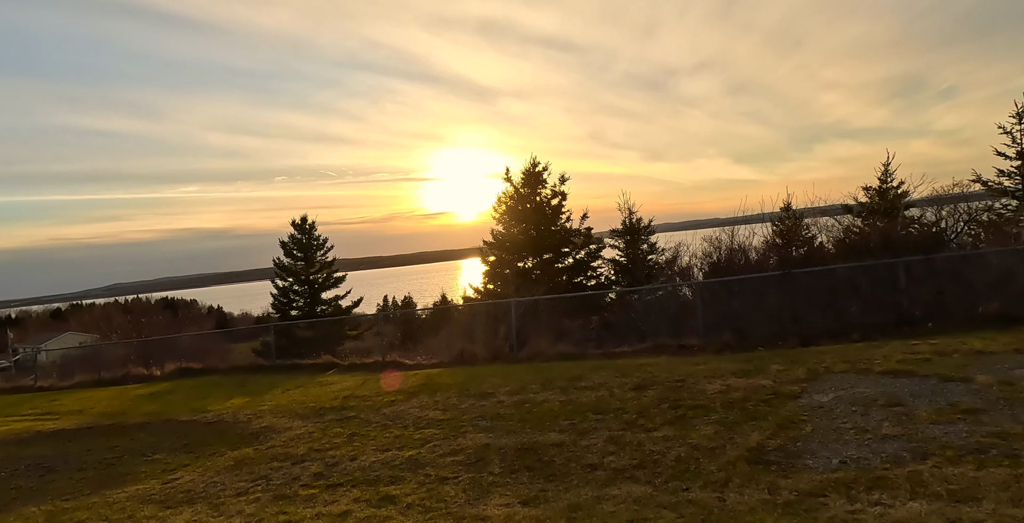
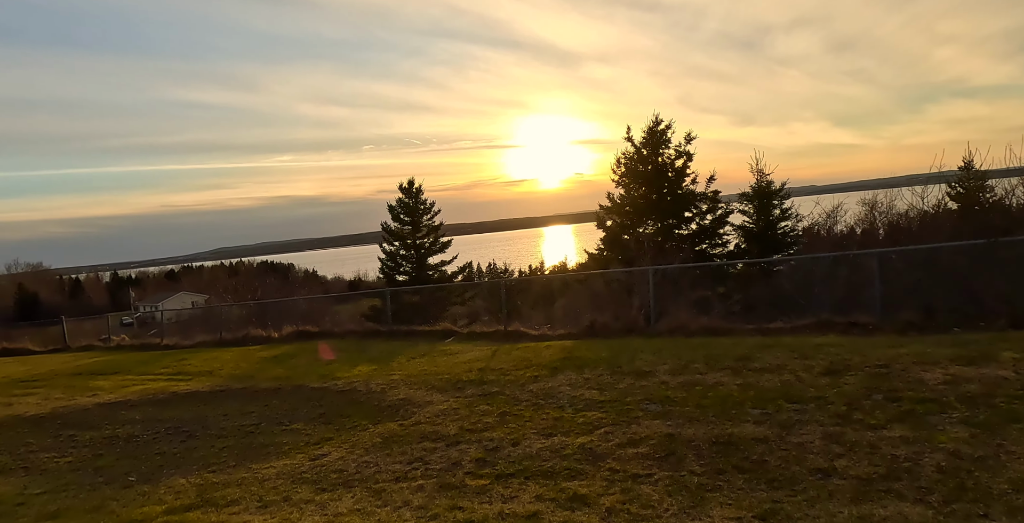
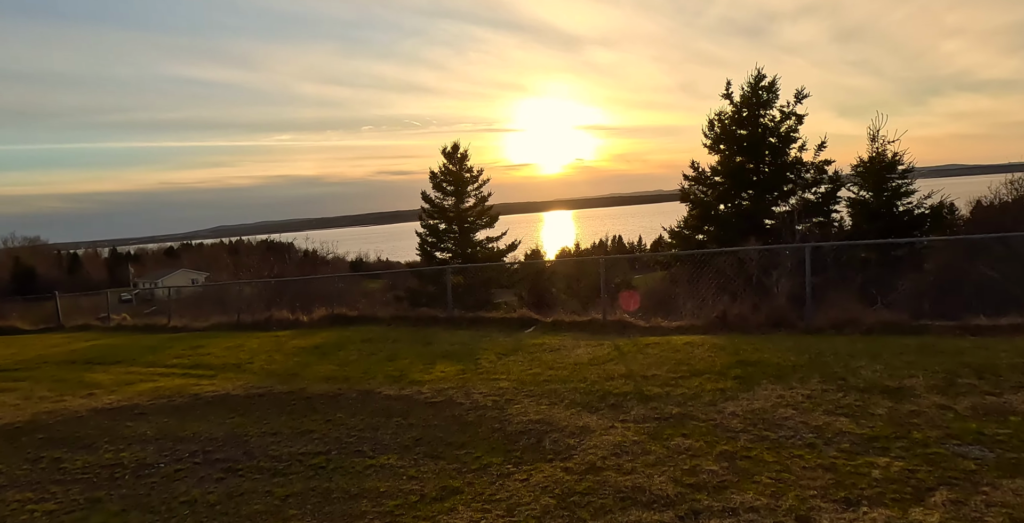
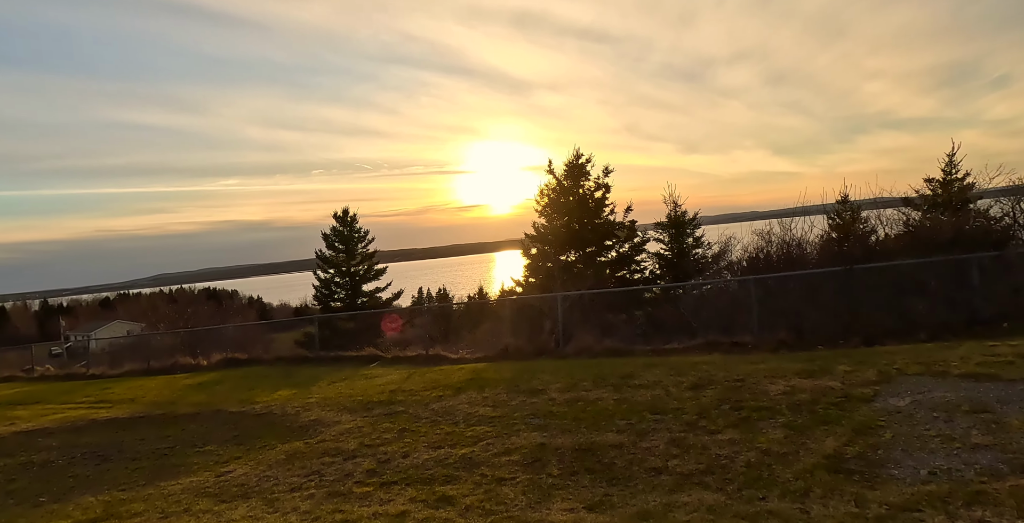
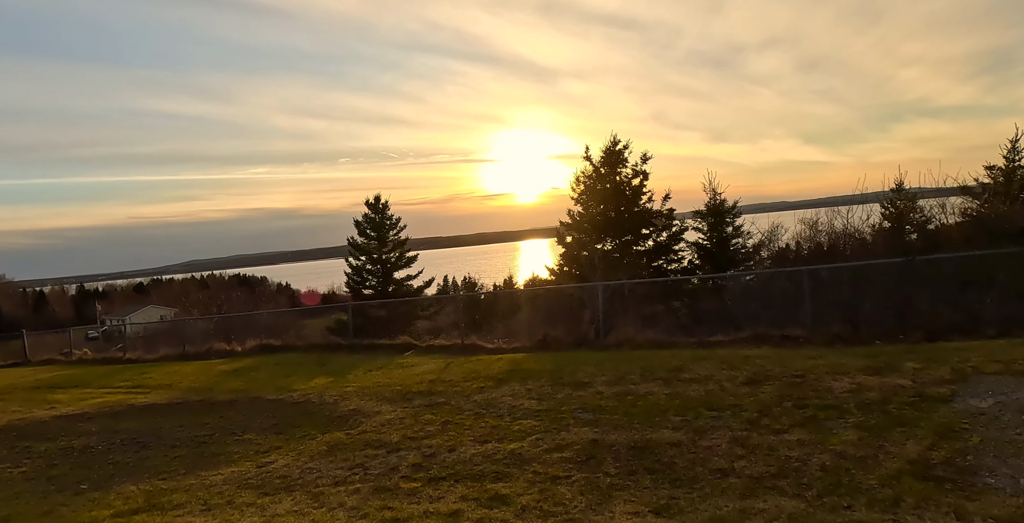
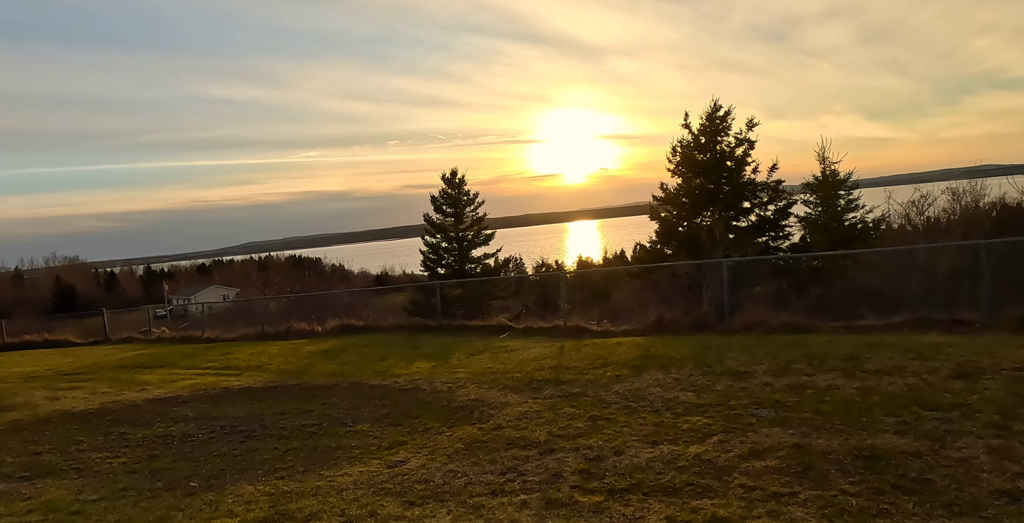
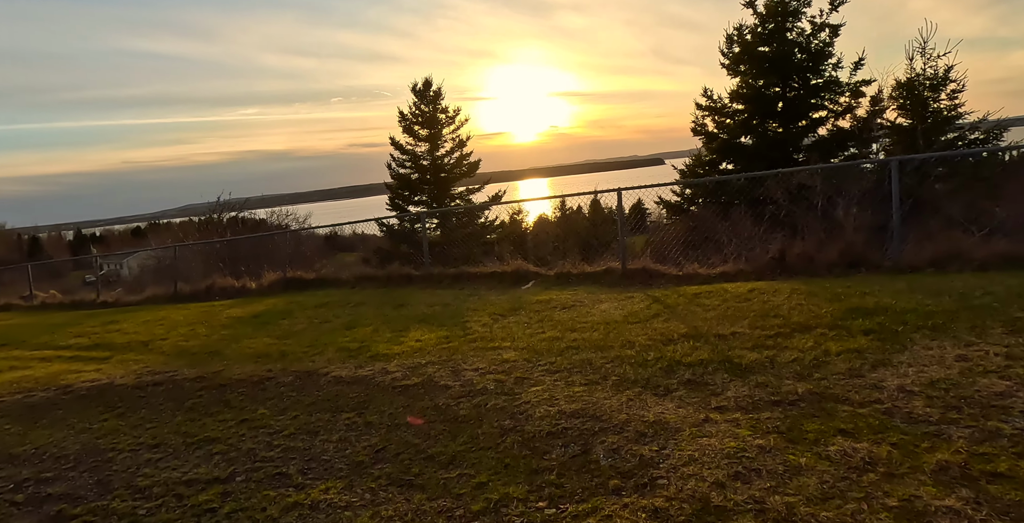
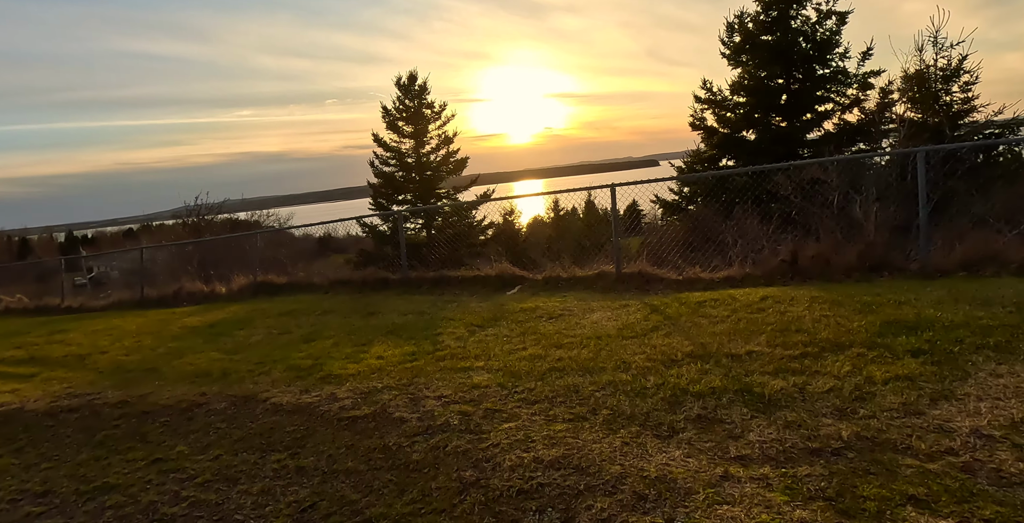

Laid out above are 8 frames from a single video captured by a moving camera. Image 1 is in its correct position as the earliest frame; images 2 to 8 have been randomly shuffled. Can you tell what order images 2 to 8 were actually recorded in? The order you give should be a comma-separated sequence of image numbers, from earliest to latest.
4, 5, 2, 6, 3, 7, 8
